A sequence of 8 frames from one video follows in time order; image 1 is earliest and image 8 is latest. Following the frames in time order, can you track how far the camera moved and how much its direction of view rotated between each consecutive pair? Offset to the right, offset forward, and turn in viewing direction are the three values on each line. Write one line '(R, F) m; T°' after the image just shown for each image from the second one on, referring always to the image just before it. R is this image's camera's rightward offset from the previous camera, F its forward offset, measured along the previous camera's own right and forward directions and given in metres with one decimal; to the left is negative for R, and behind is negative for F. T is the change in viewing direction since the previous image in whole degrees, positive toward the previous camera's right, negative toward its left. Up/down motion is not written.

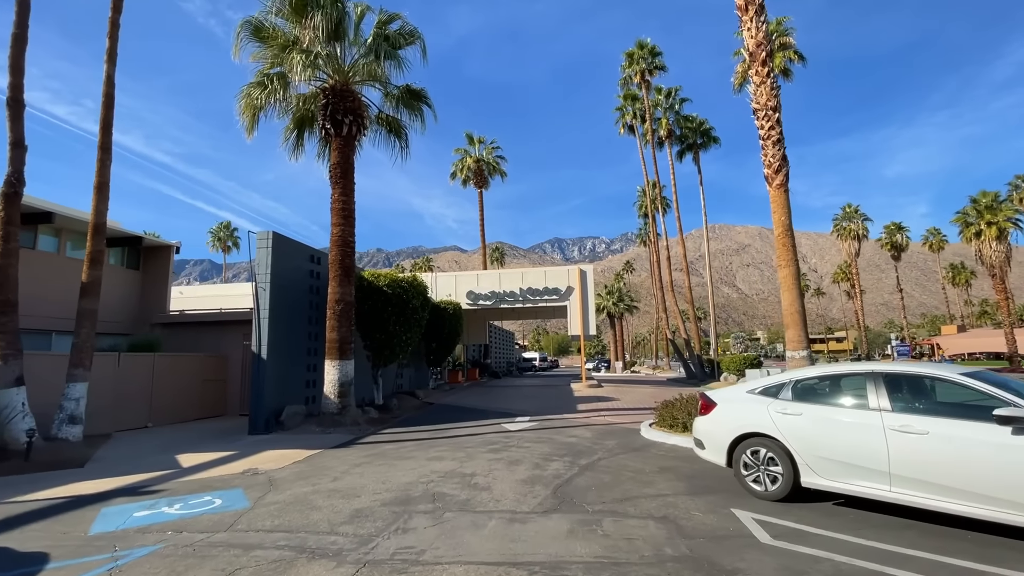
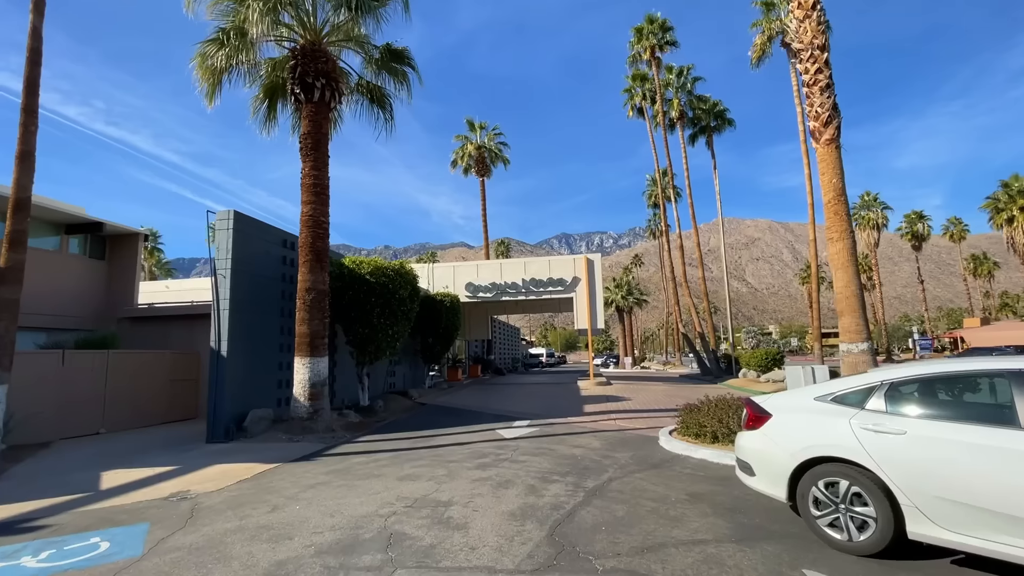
(+0.3, +1.8) m; -1°
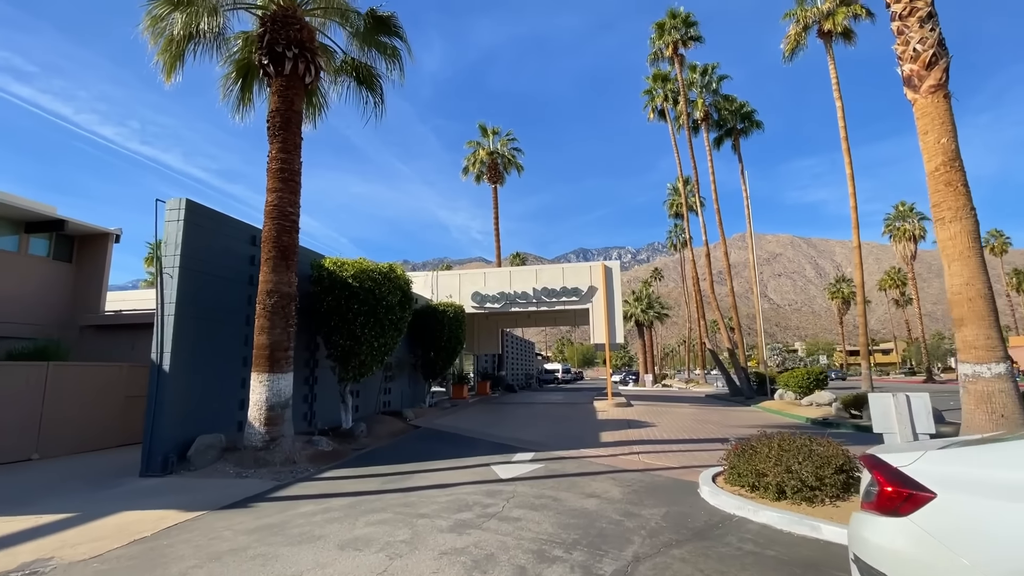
(+0.4, +2.1) m; -2°
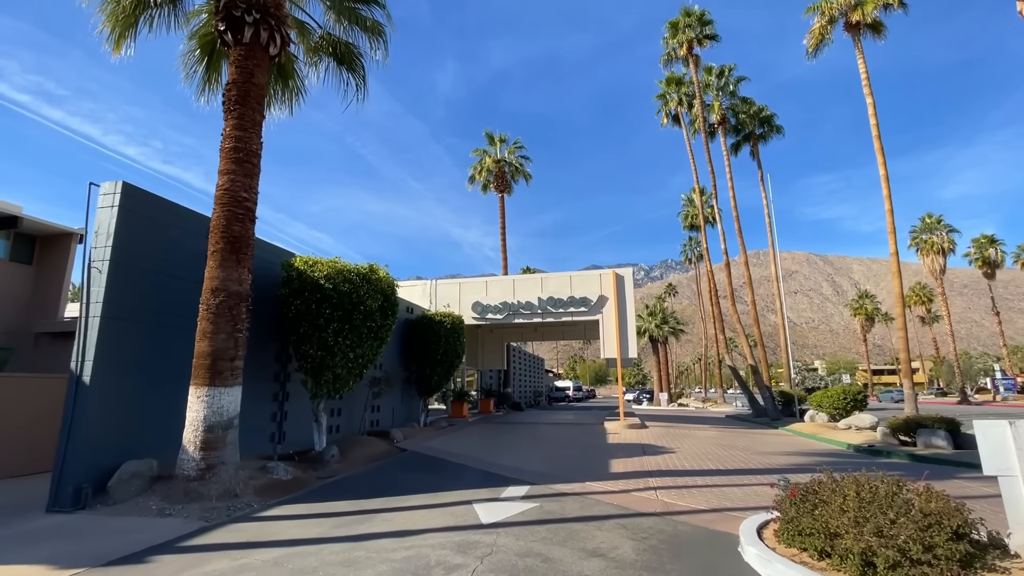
(+0.4, +1.7) m; -1°
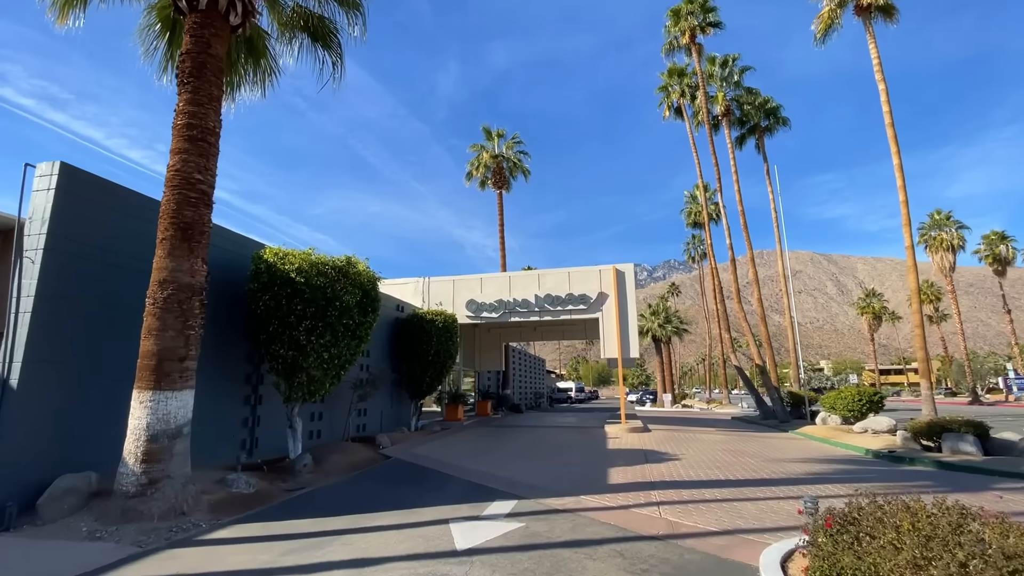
(+0.3, +0.9) m; 0°
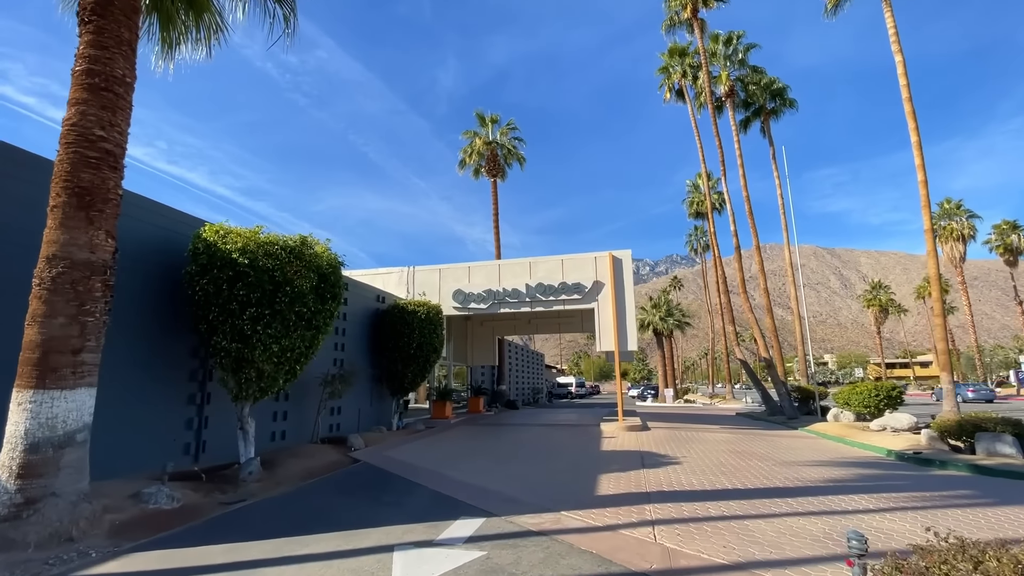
(+0.5, +1.3) m; 0°
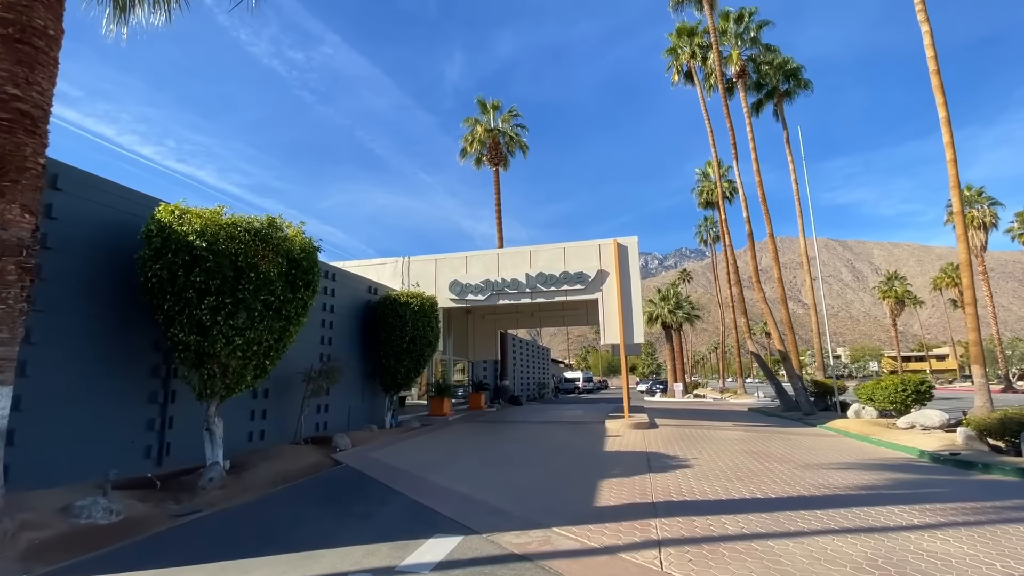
(+0.3, +1.0) m; -1°
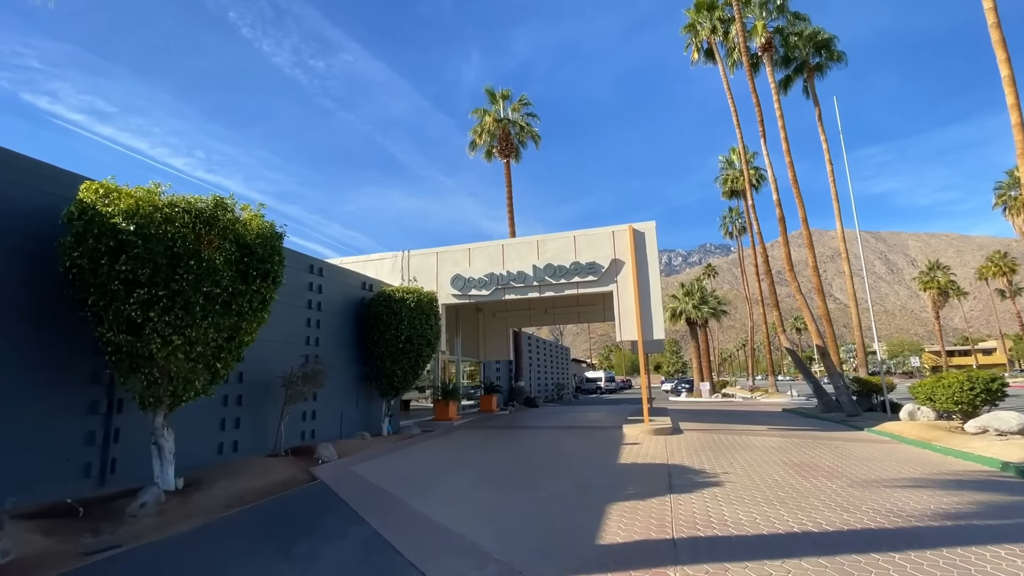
(+0.5, +1.5) m; -3°
